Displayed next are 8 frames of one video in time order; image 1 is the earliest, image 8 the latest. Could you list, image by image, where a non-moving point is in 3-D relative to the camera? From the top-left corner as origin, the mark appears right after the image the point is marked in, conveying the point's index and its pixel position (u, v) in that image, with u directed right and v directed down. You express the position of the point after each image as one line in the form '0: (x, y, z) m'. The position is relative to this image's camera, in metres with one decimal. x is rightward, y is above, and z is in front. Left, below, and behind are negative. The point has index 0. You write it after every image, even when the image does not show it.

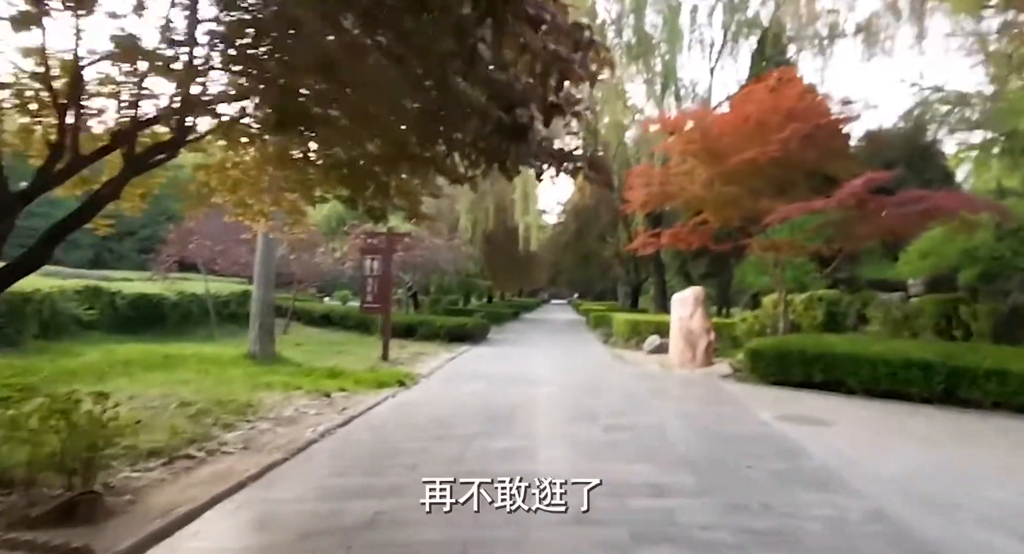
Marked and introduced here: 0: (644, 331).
0: (+3.3, -1.4, +17.9) m
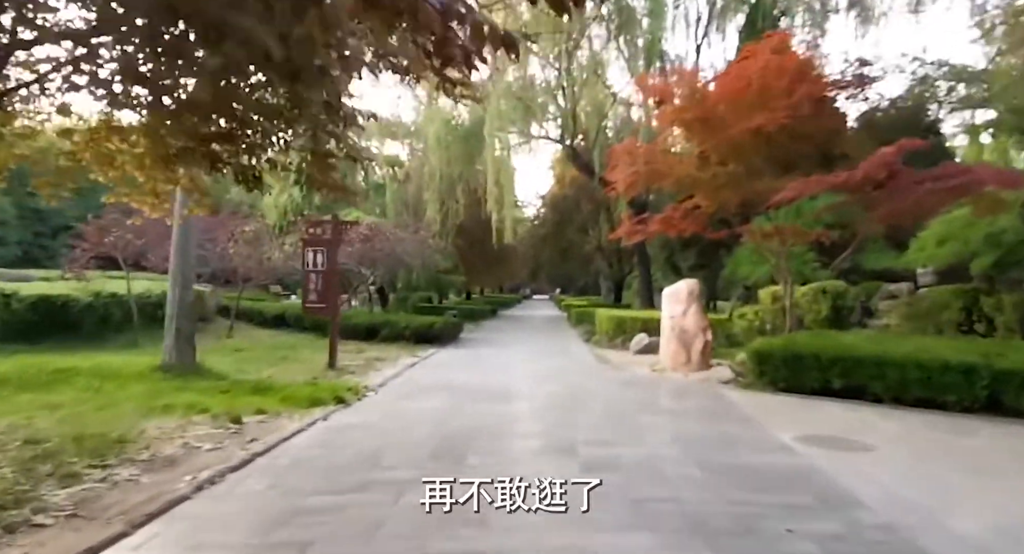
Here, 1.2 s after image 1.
0: (+2.7, -1.2, +16.2) m
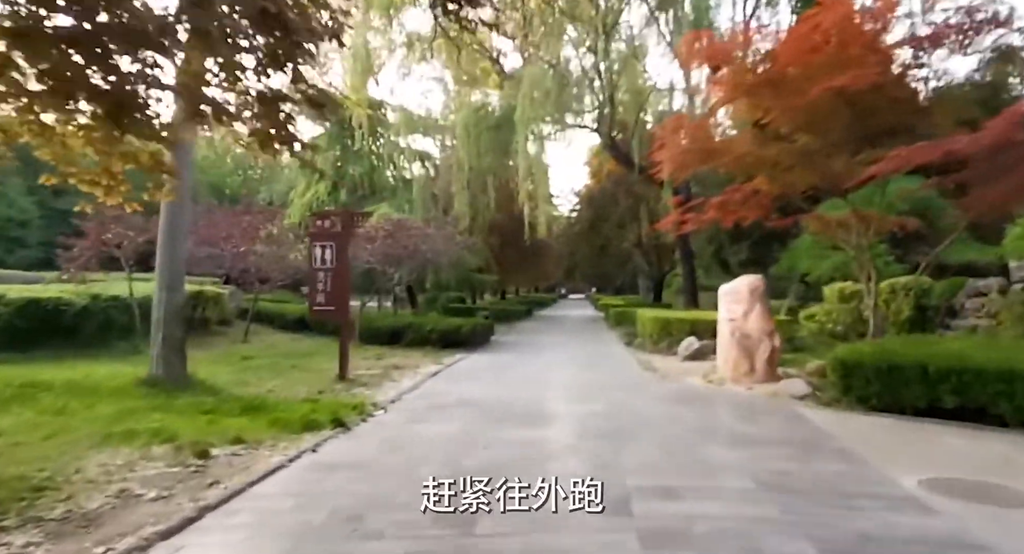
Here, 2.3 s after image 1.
0: (+3.4, -1.1, +14.6) m
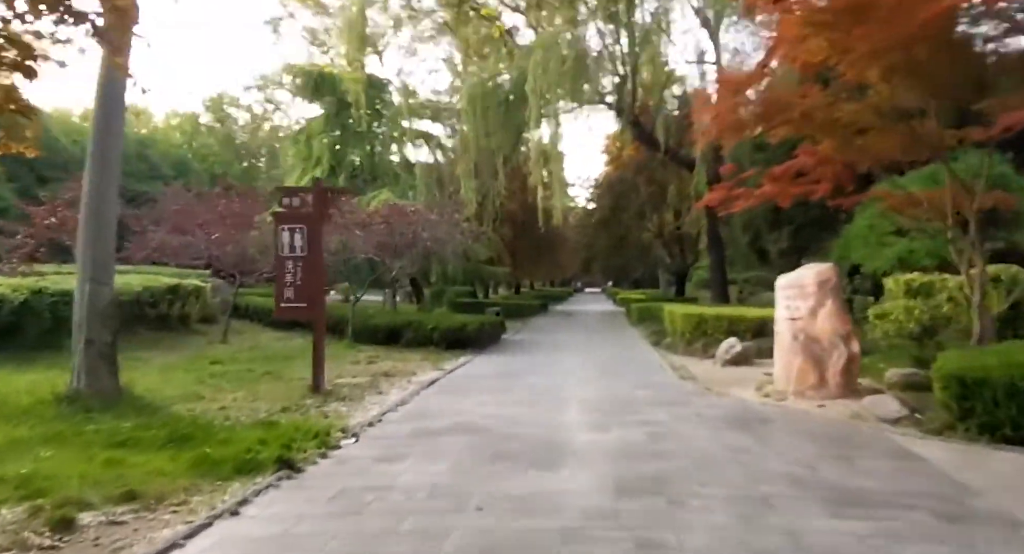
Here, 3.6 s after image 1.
0: (+3.6, -1.0, +12.7) m
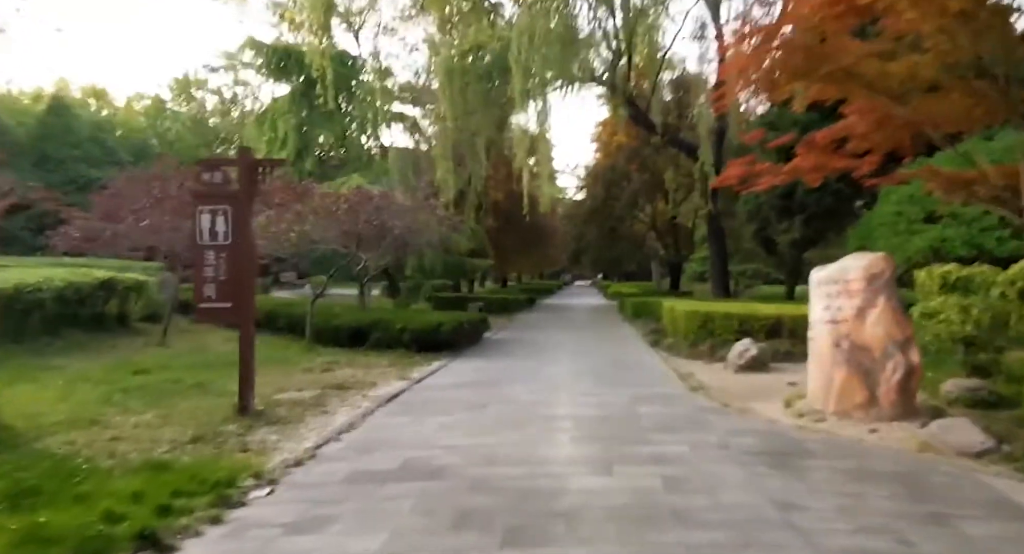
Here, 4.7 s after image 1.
0: (+3.3, -0.9, +11.2) m
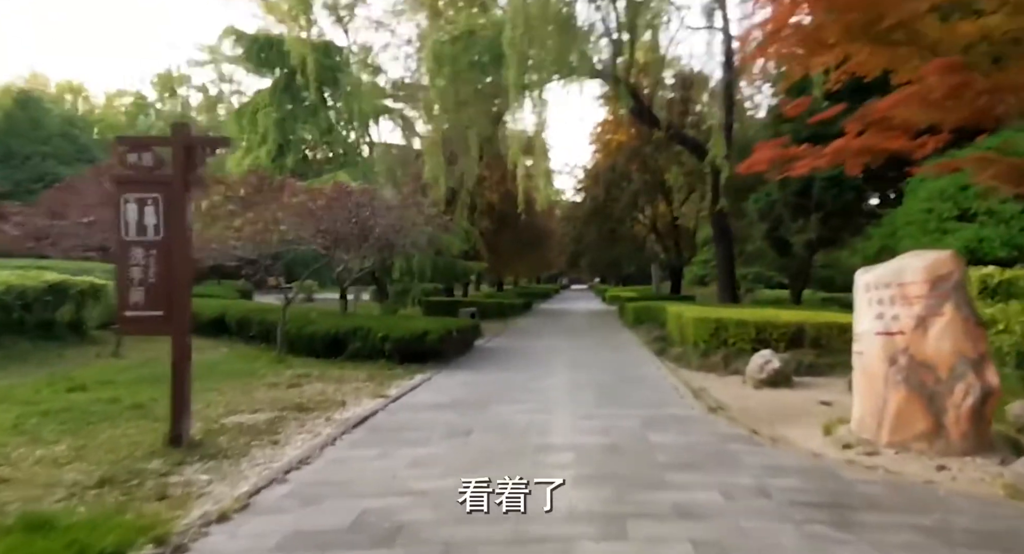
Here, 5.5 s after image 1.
0: (+3.2, -0.9, +10.1) m
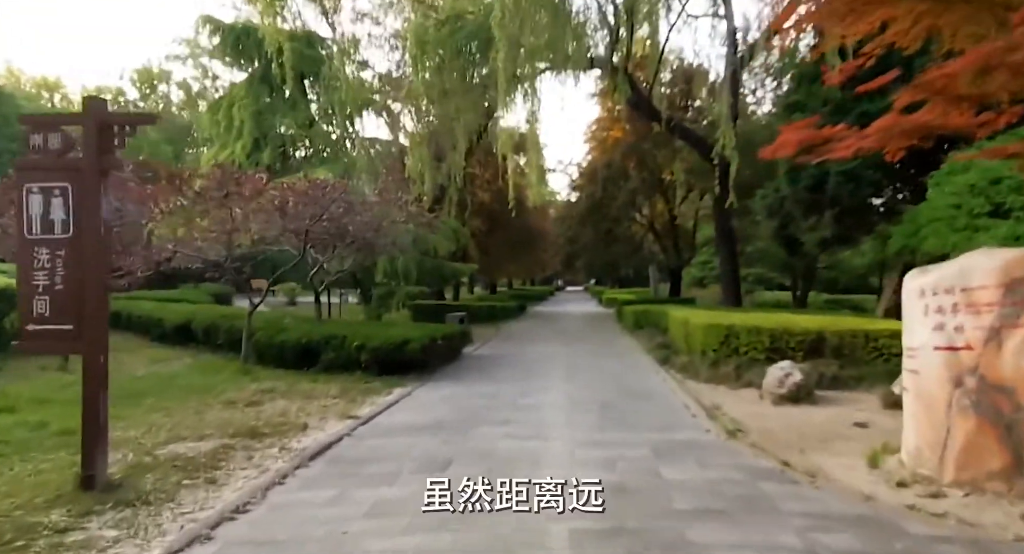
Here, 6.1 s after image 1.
0: (+3.1, -0.9, +9.2) m
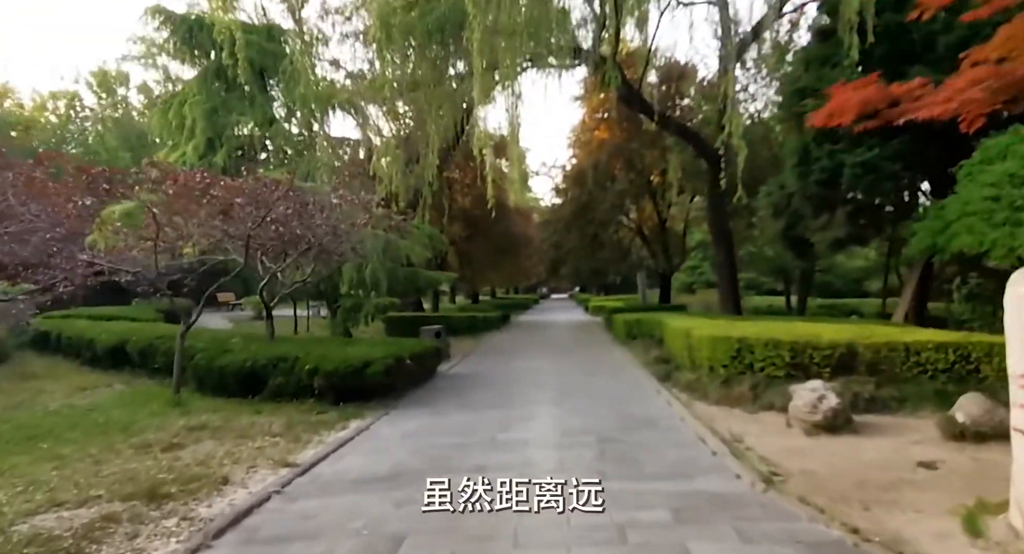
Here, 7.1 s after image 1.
0: (+2.8, -1.0, +7.9) m
